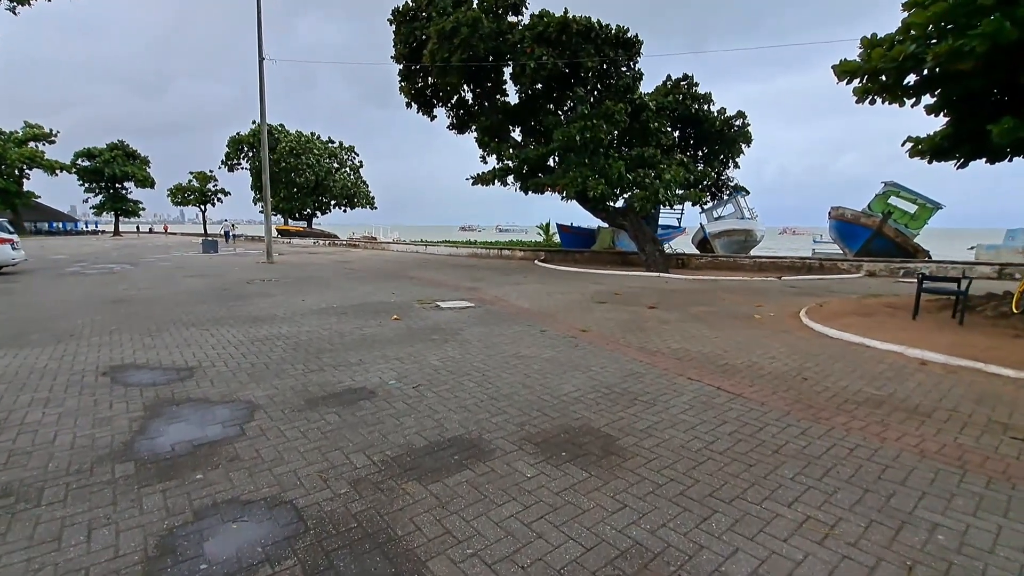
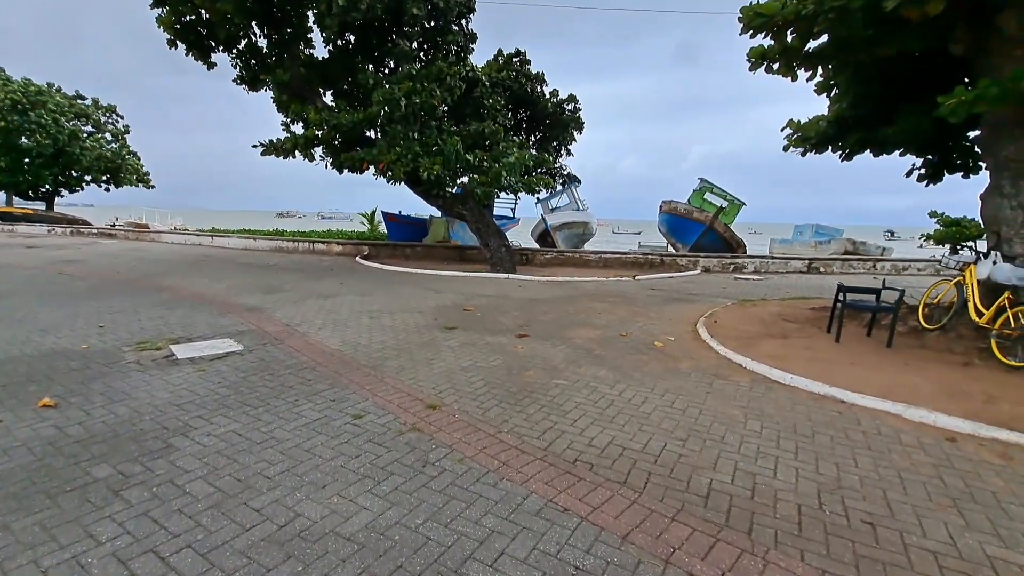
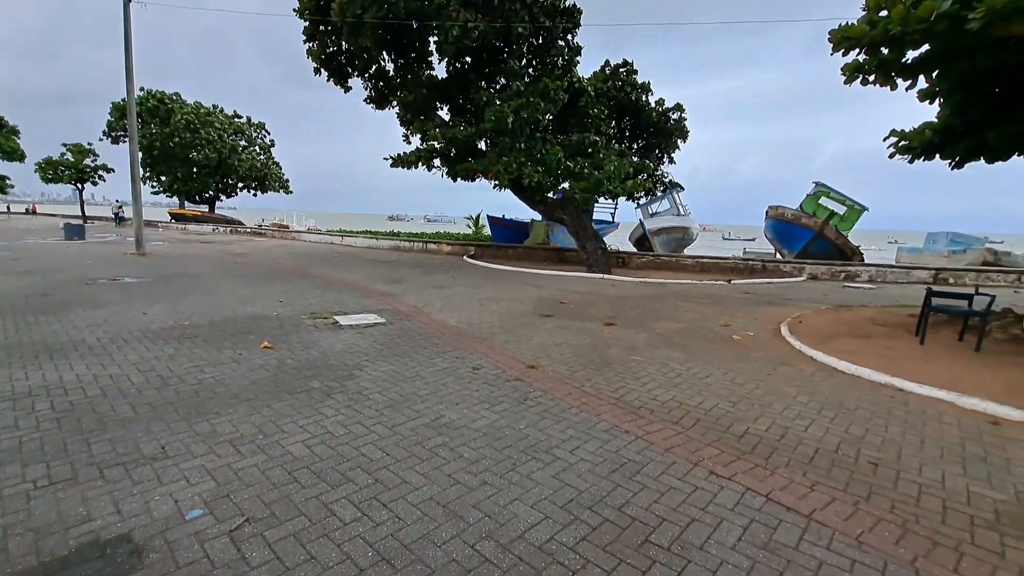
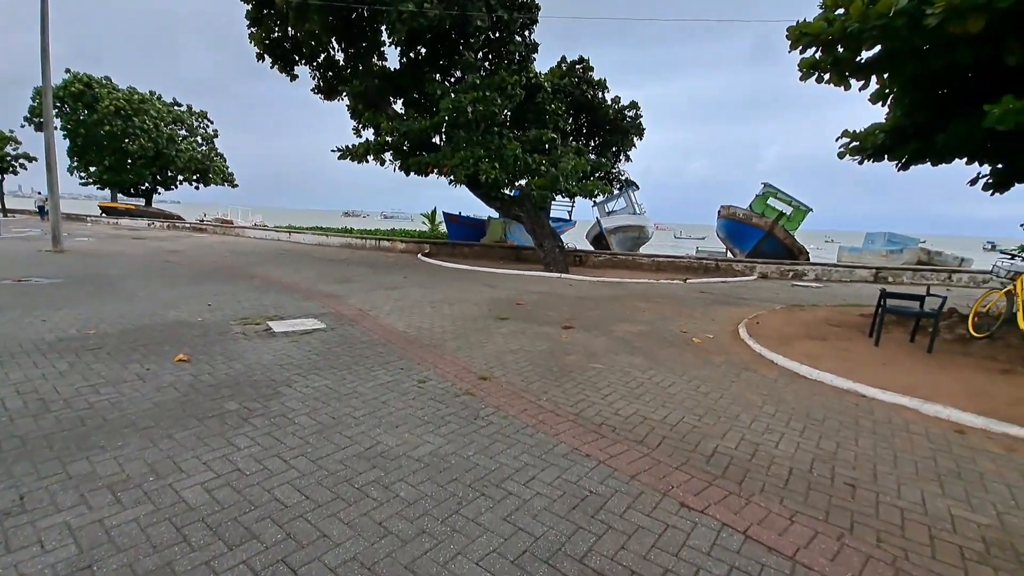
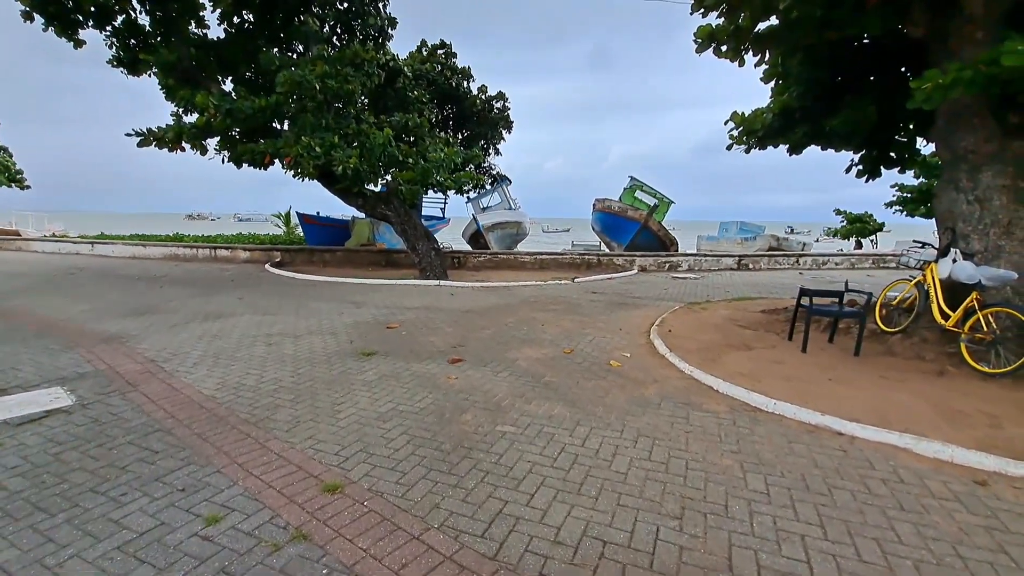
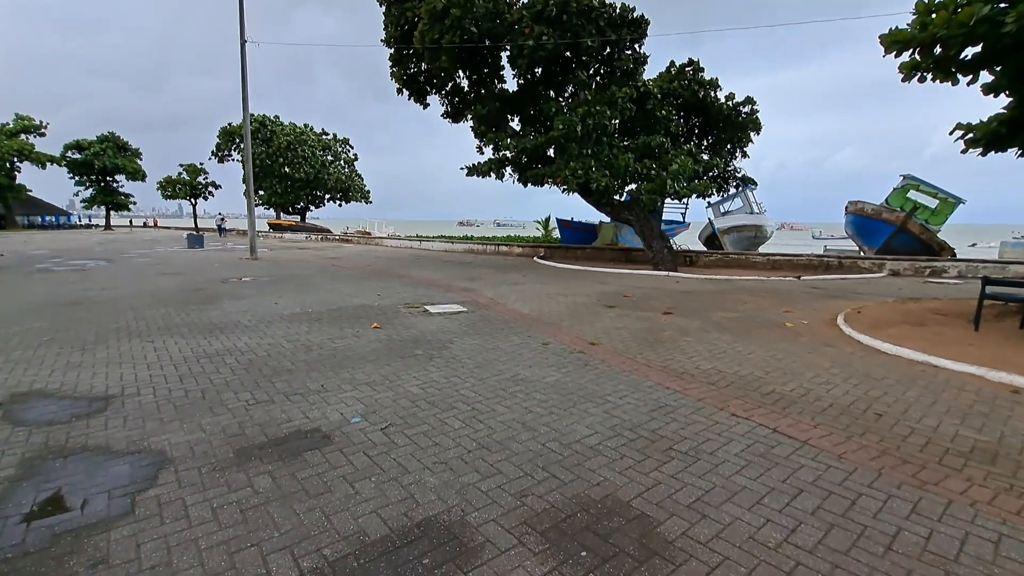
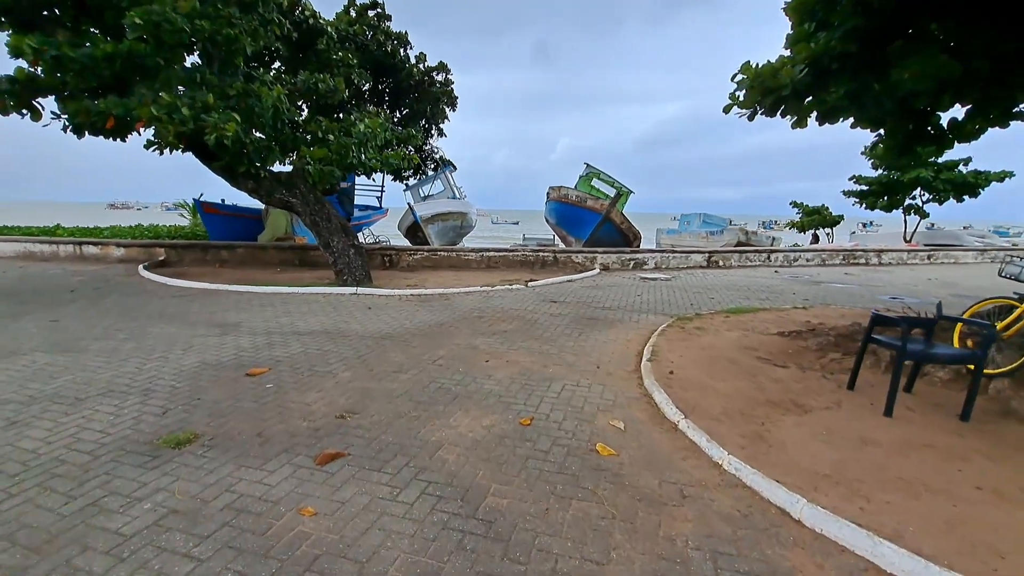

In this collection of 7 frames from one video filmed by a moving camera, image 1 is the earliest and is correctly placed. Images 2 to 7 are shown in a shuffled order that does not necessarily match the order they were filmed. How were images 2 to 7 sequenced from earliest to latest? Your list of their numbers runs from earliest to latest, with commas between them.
6, 3, 4, 2, 5, 7
